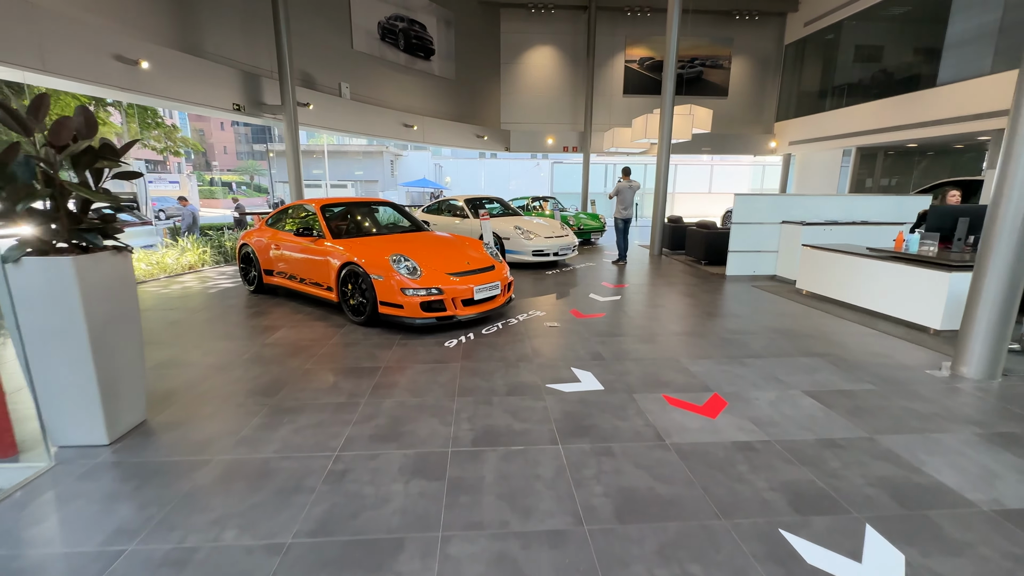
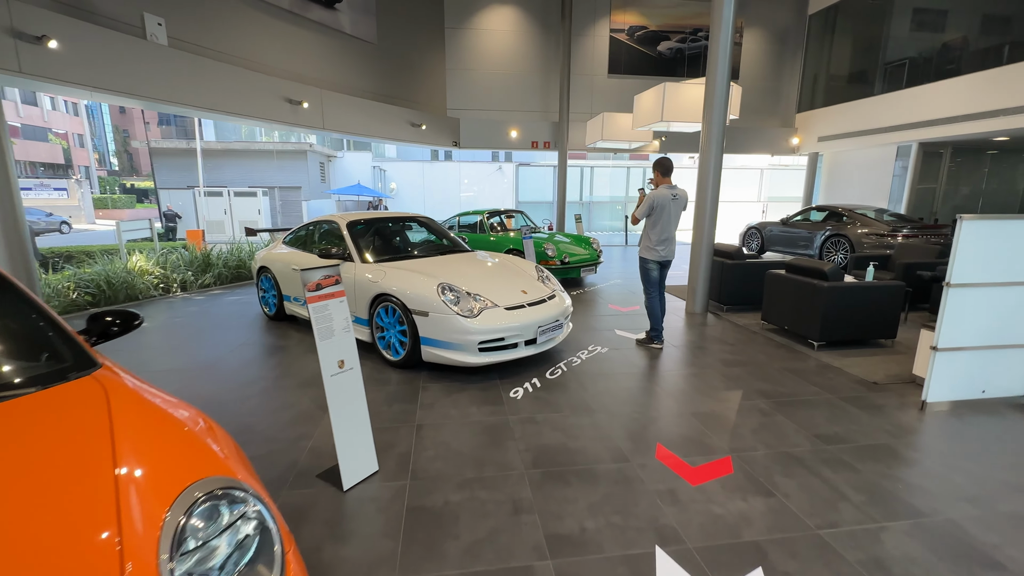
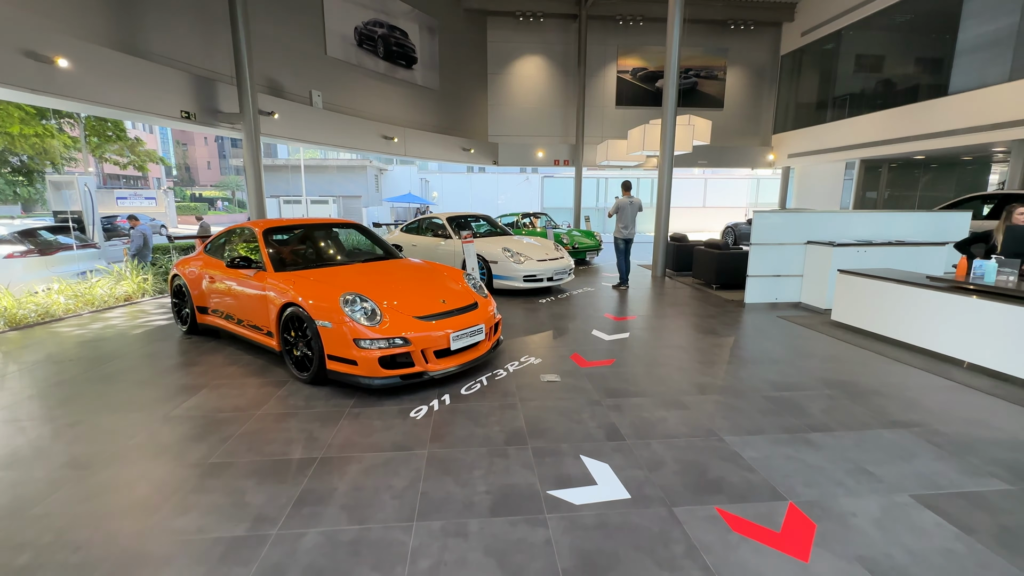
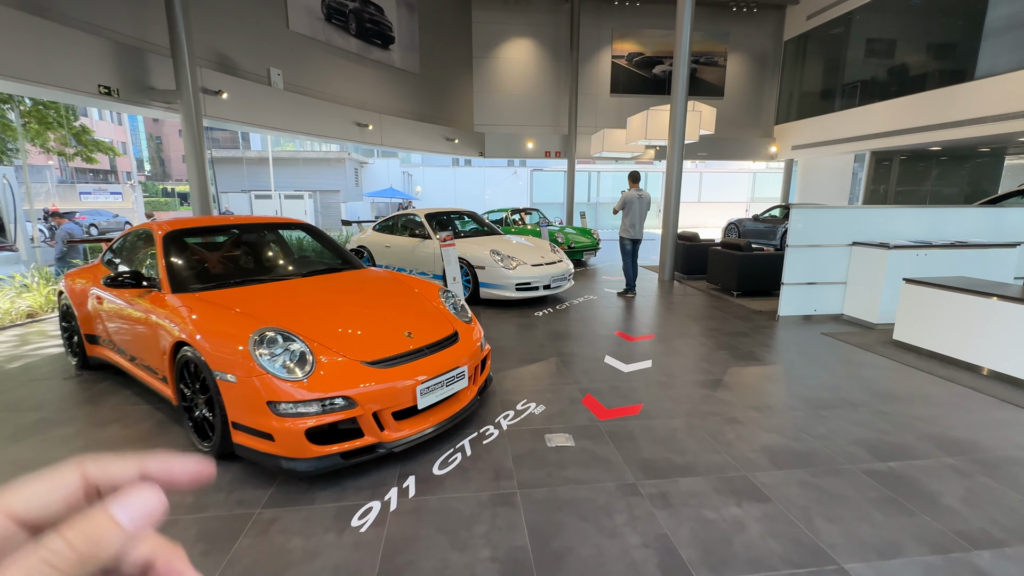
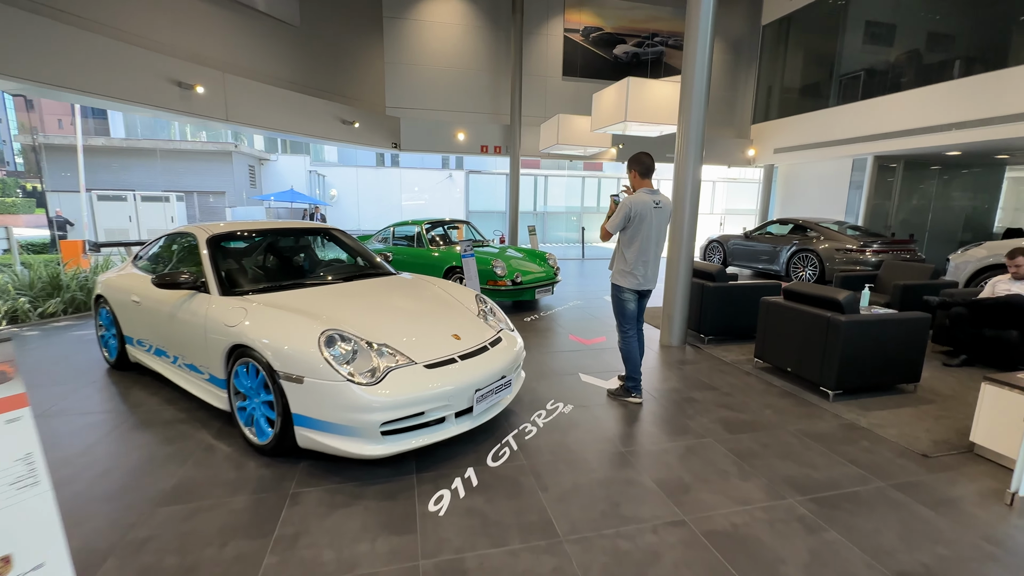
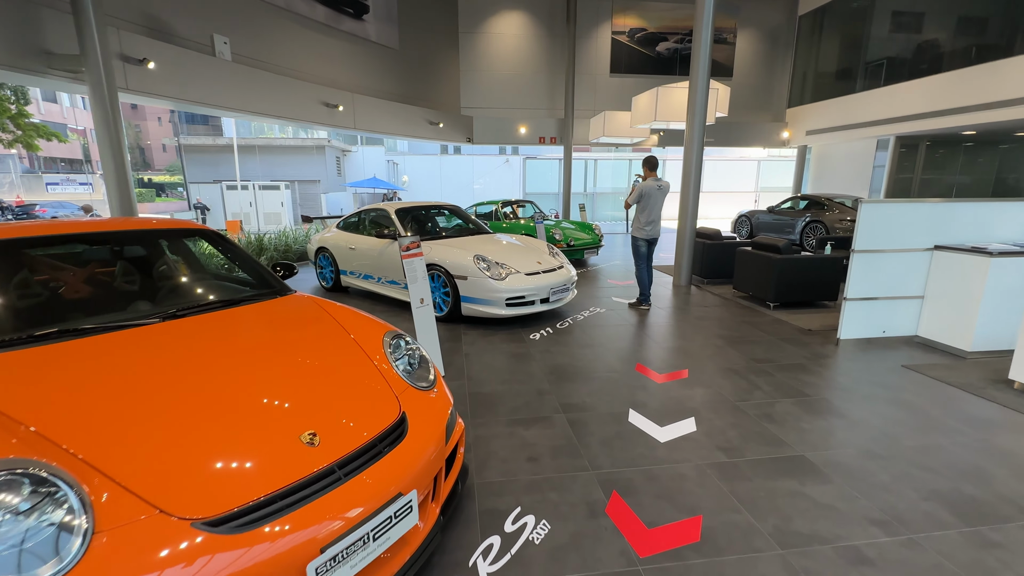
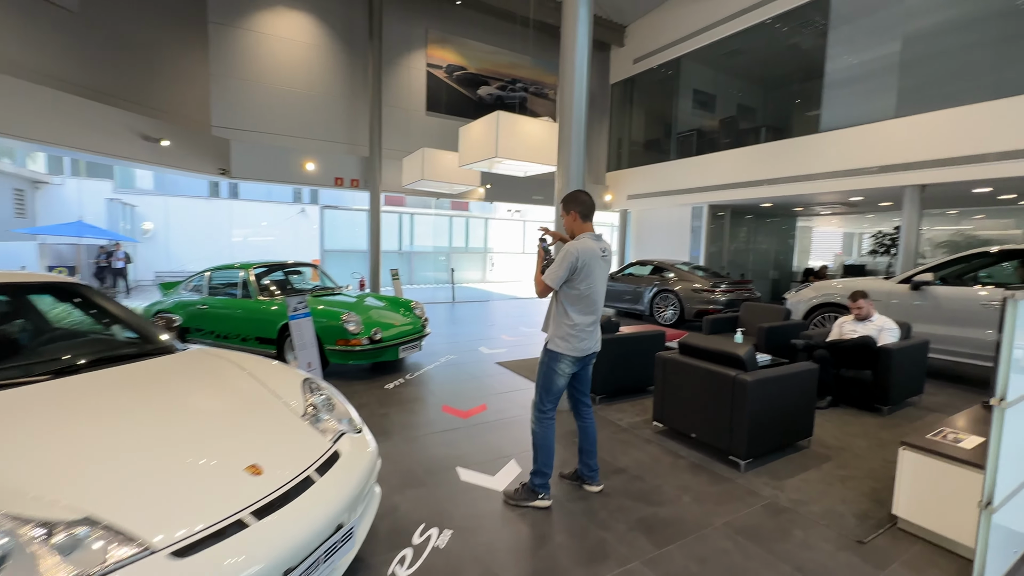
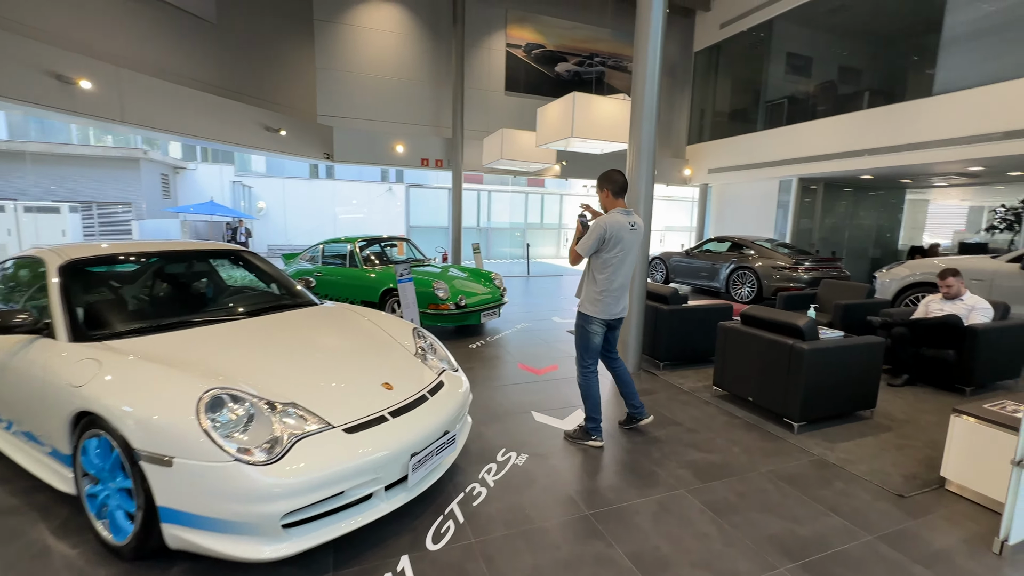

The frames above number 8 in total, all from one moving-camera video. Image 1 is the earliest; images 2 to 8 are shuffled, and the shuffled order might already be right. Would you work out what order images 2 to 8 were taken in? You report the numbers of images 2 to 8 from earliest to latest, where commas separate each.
3, 4, 6, 2, 5, 8, 7
